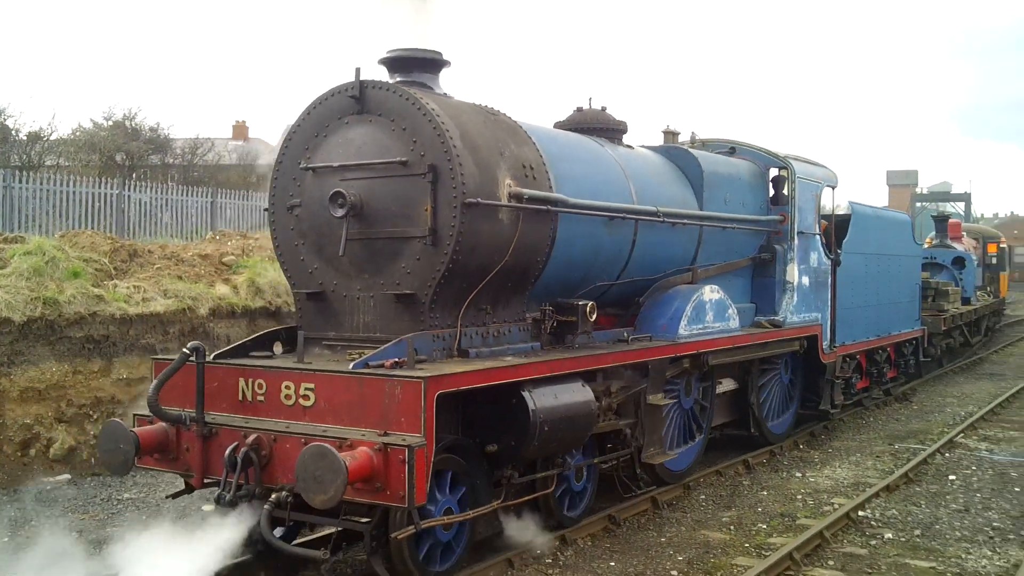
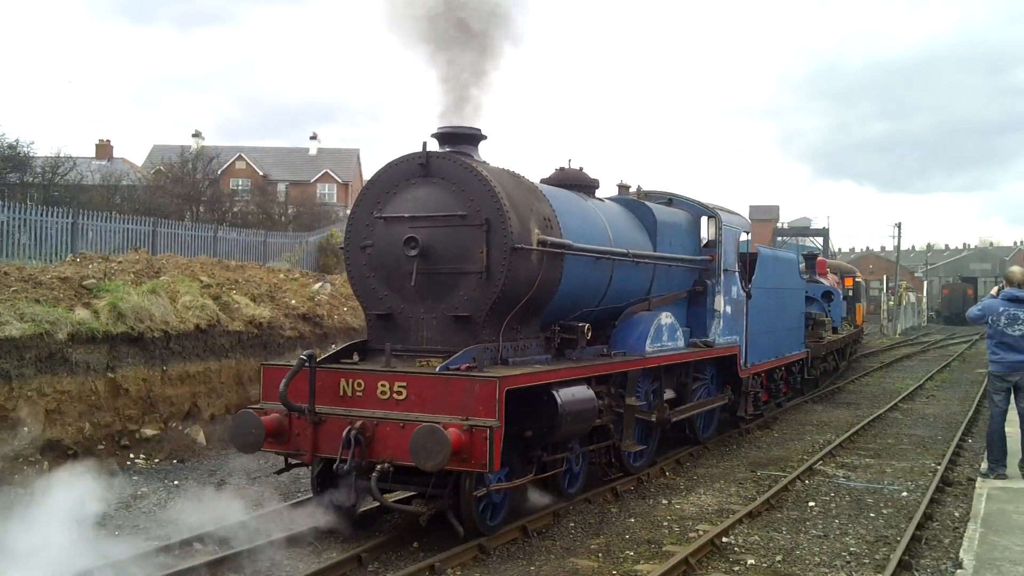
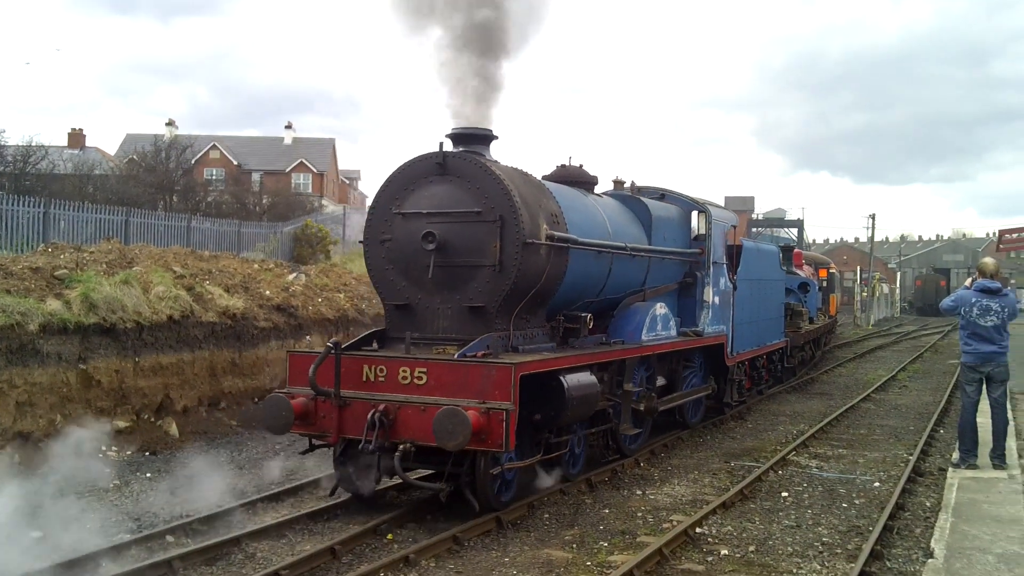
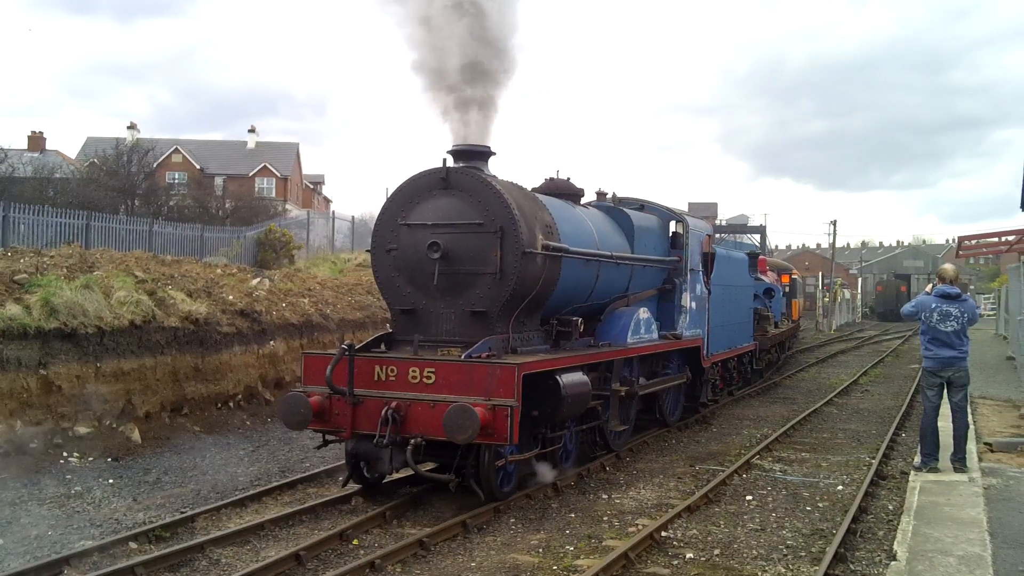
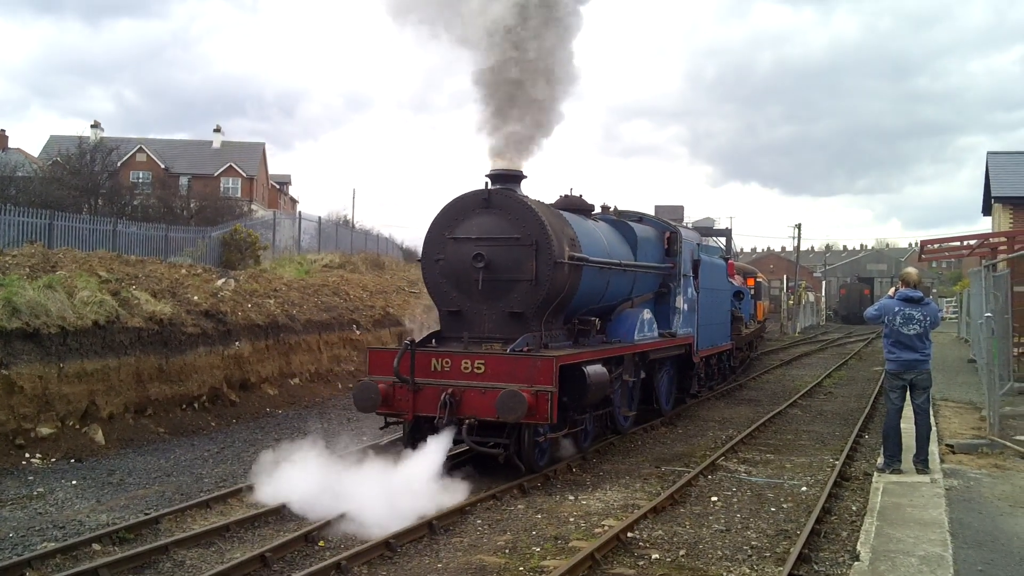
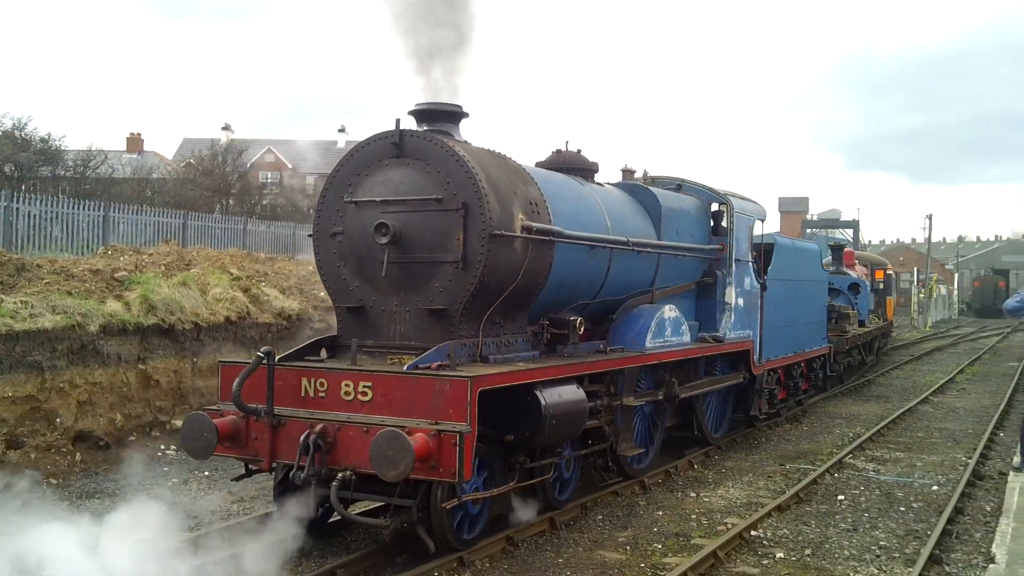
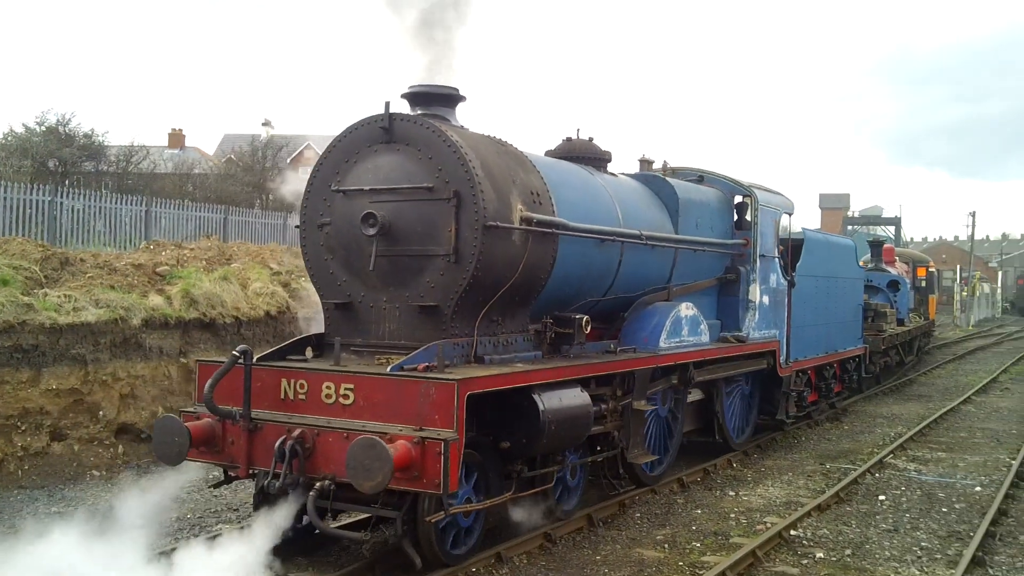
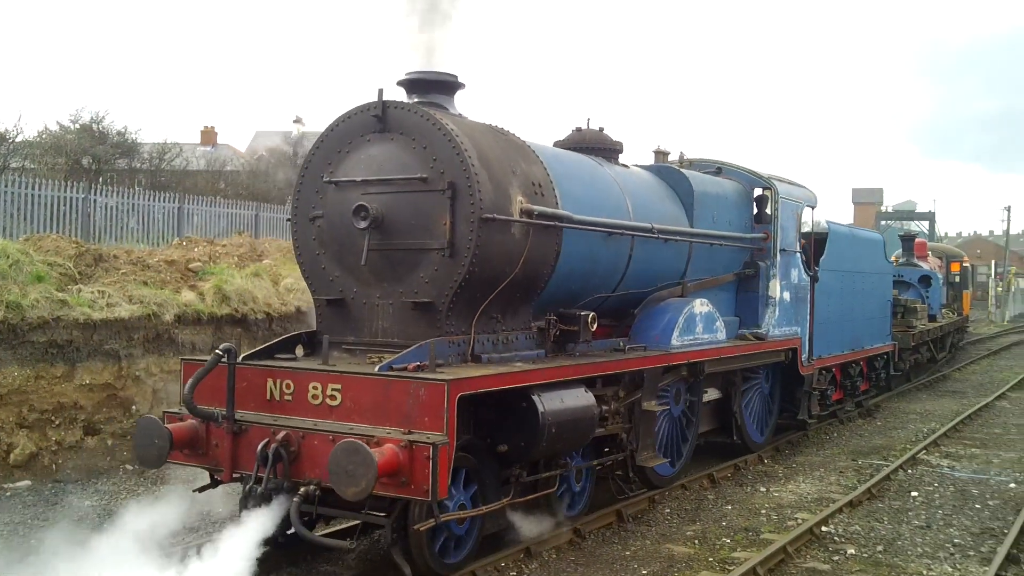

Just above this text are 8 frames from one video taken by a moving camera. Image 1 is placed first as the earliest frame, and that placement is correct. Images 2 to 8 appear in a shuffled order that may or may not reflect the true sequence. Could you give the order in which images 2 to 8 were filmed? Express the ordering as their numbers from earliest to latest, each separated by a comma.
8, 7, 6, 2, 3, 4, 5
